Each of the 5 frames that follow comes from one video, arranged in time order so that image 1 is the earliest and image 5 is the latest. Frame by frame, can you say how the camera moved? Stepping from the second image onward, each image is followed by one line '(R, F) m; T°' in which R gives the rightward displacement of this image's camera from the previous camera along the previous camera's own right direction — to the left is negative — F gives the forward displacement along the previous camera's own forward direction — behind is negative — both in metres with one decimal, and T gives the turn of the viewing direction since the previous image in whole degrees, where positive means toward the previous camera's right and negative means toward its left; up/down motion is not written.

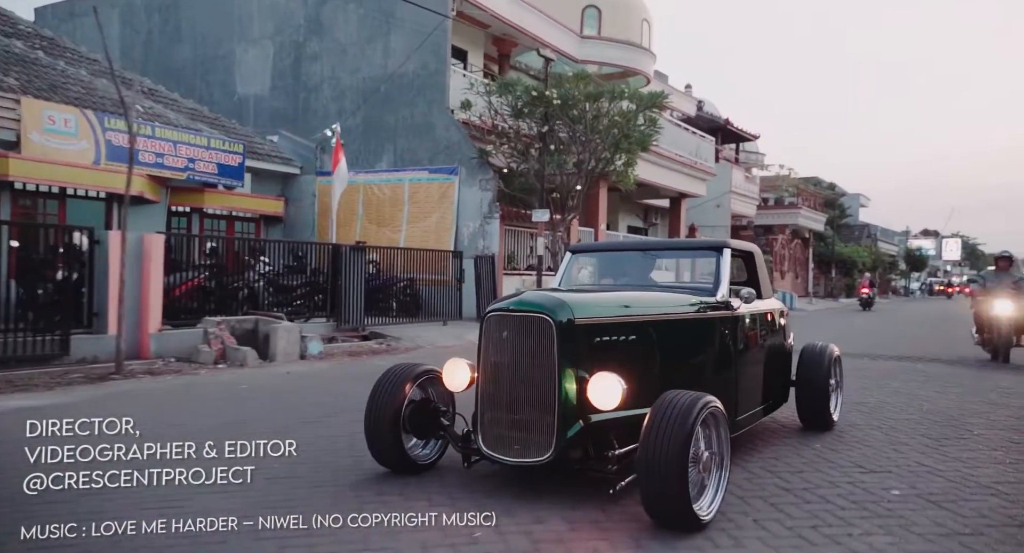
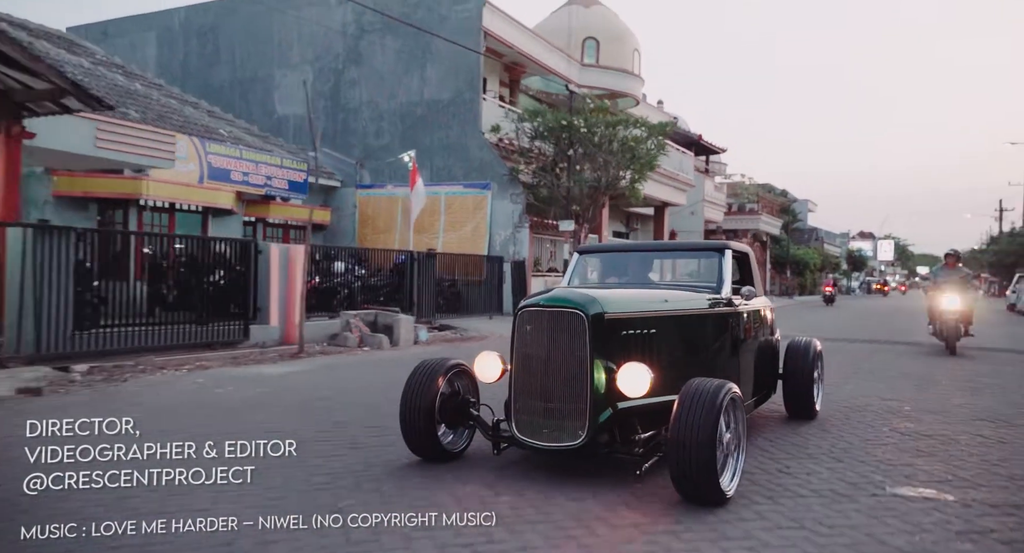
(-2.2, -2.8) m; +4°
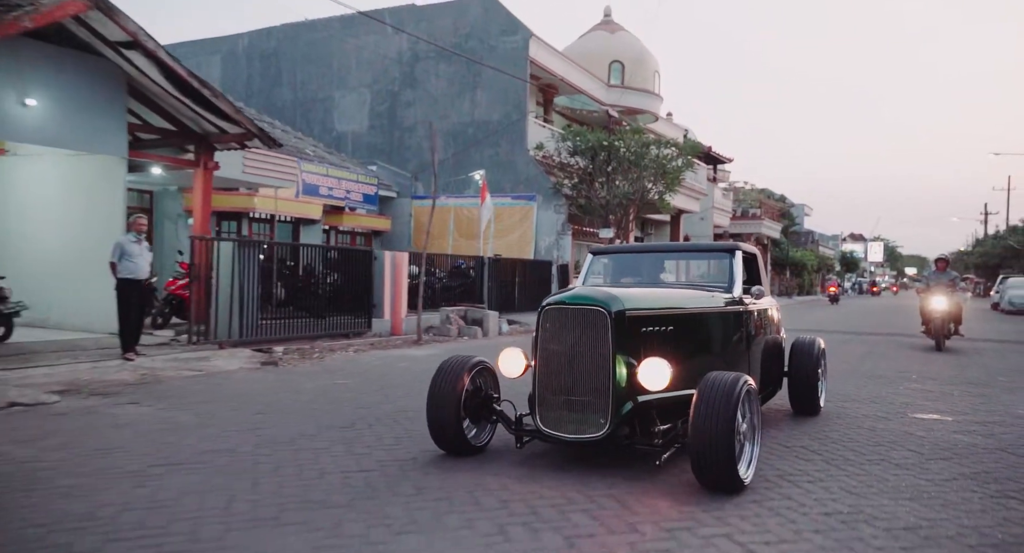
(-1.6, -2.7) m; +1°
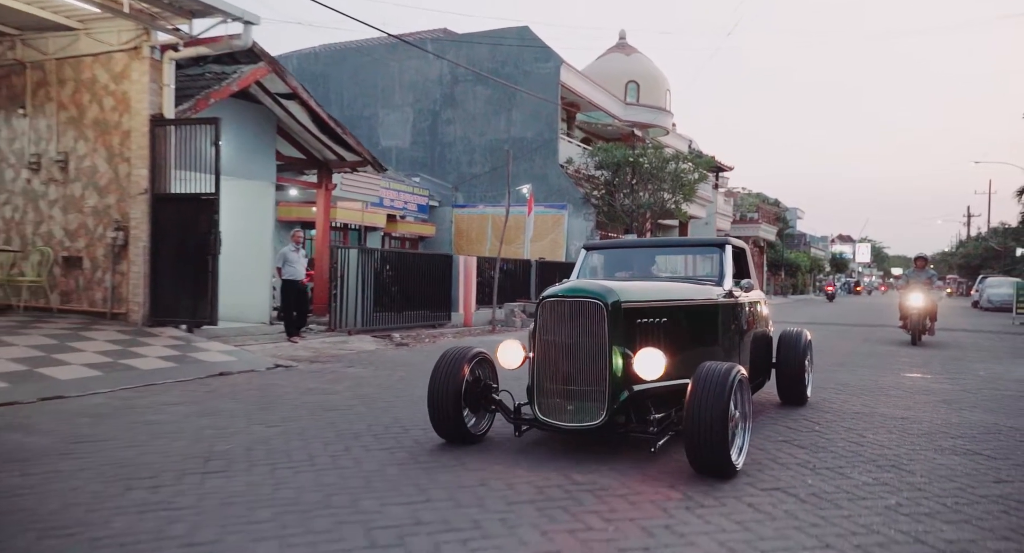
(-1.5, -2.9) m; +1°
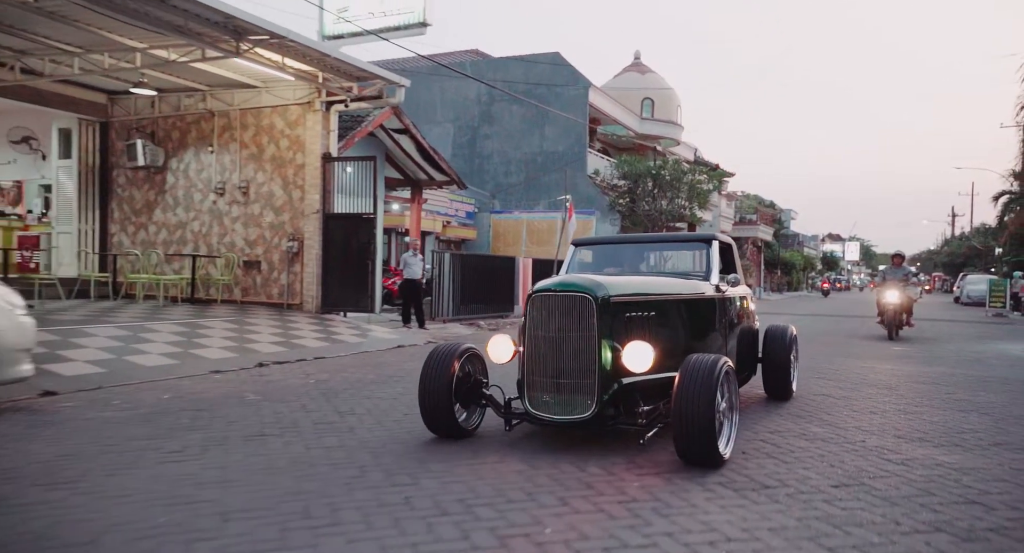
(-1.6, -3.3) m; +1°
